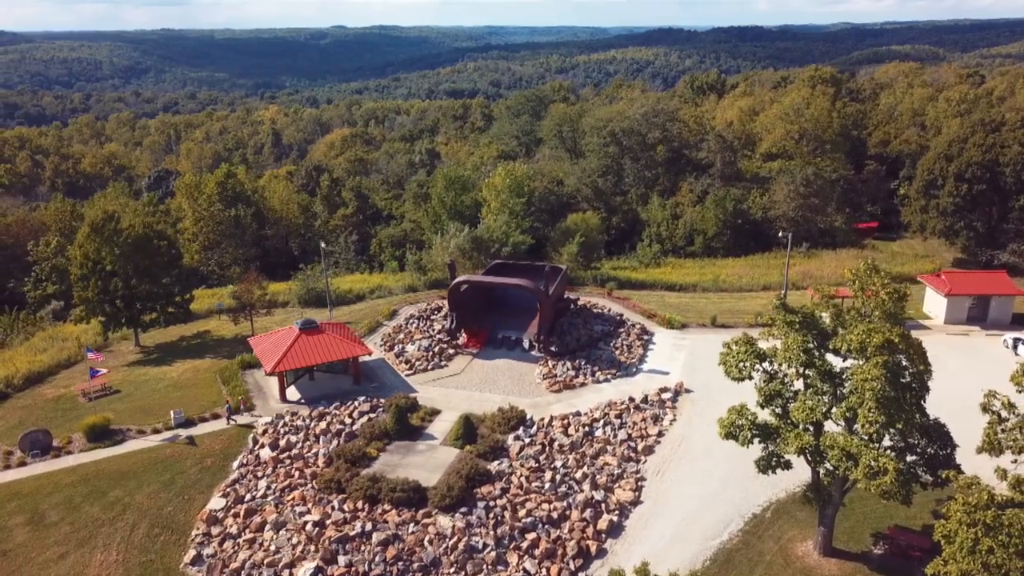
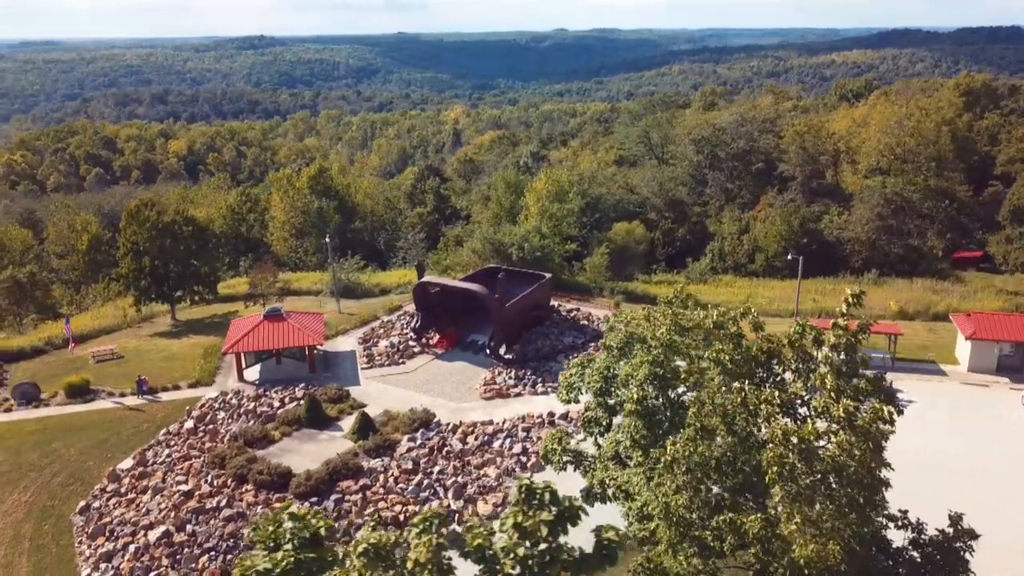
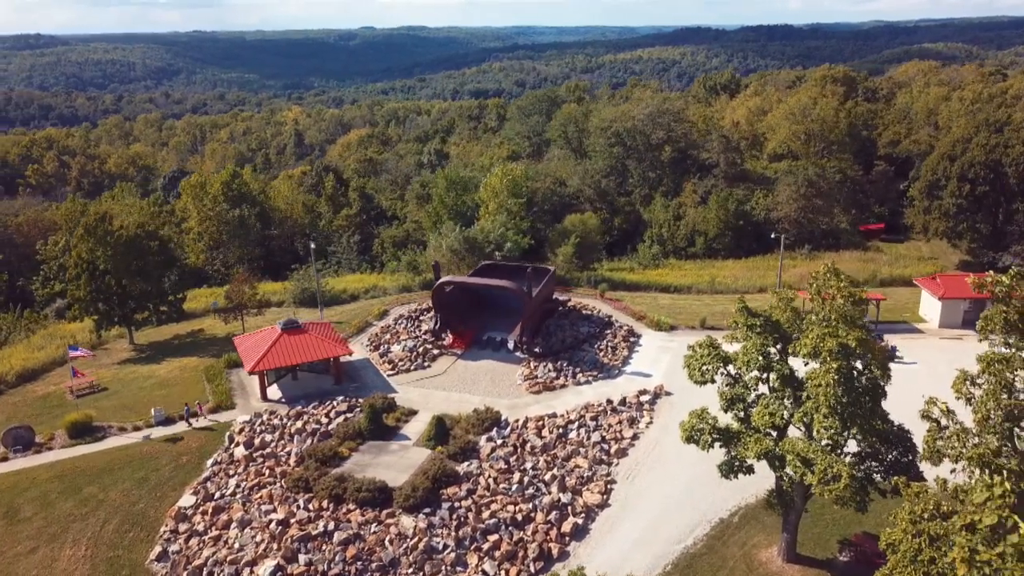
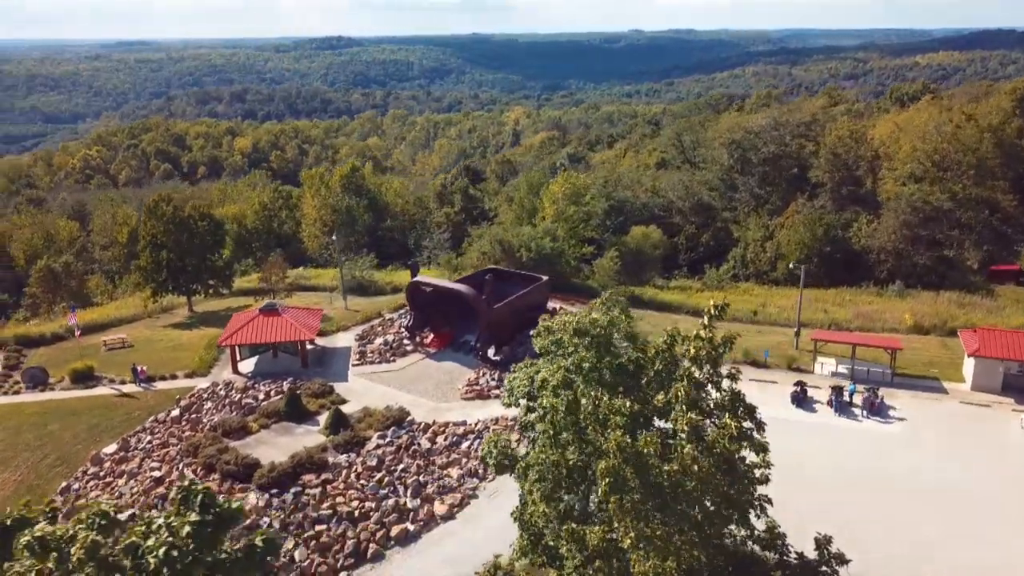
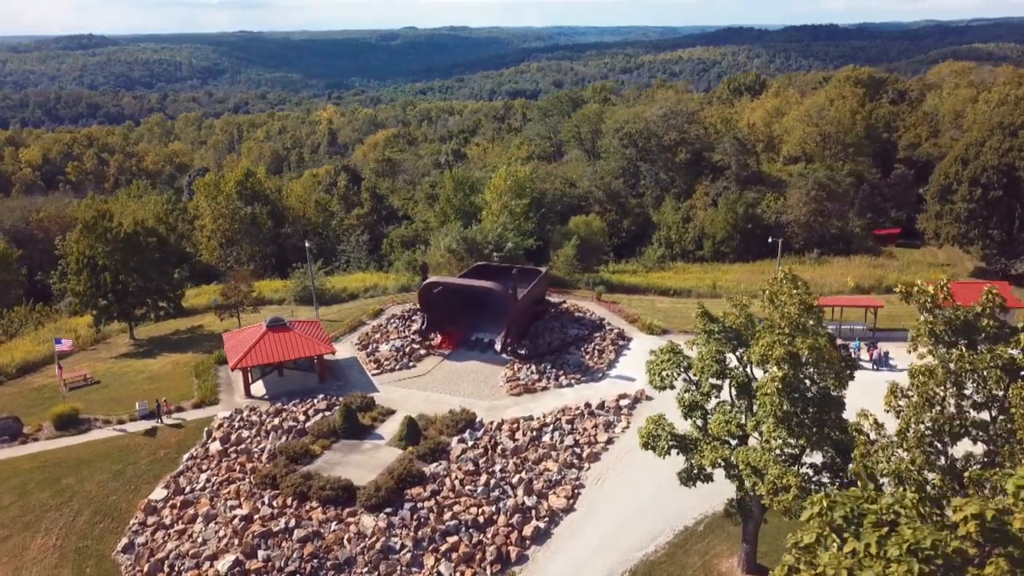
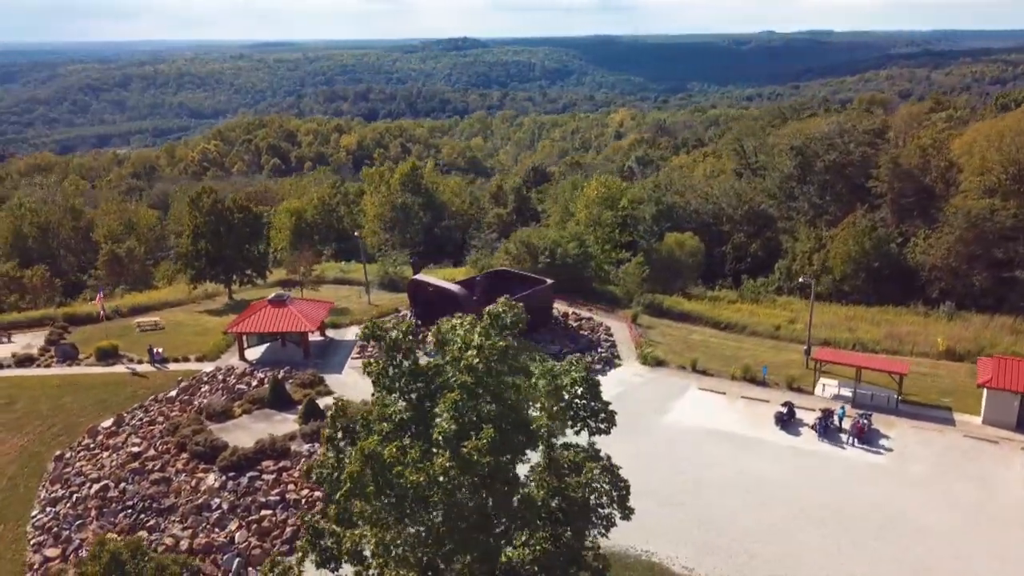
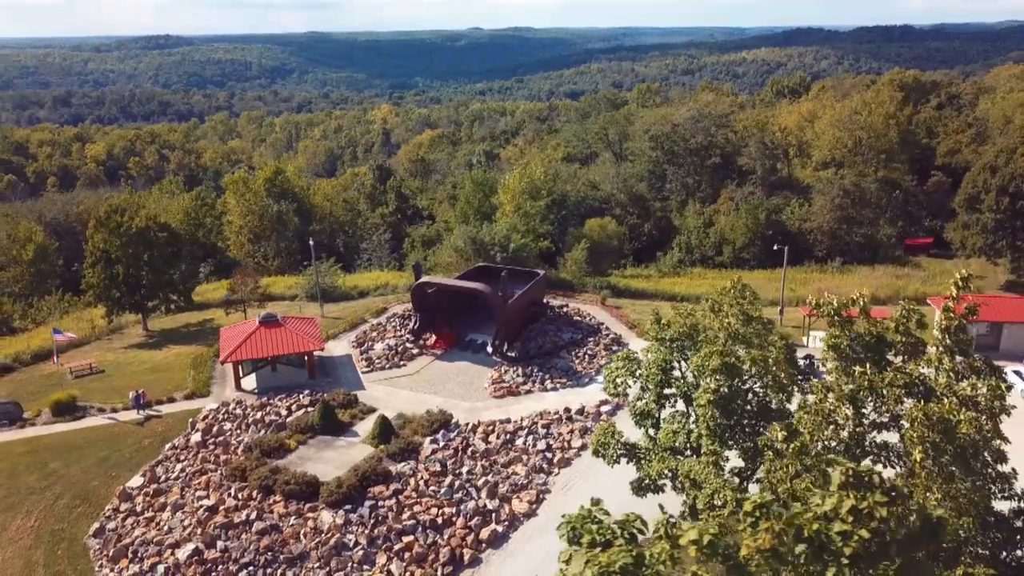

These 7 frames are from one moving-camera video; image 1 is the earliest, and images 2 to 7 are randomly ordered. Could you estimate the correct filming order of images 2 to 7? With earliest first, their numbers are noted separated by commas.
3, 5, 7, 2, 4, 6
